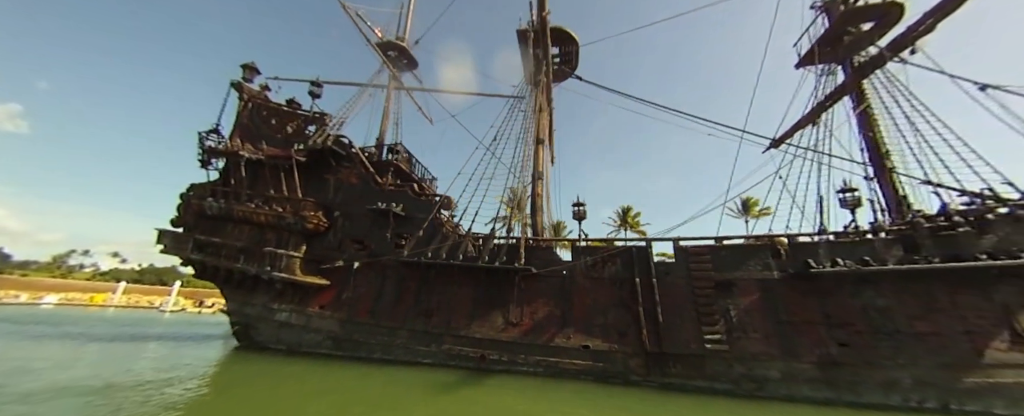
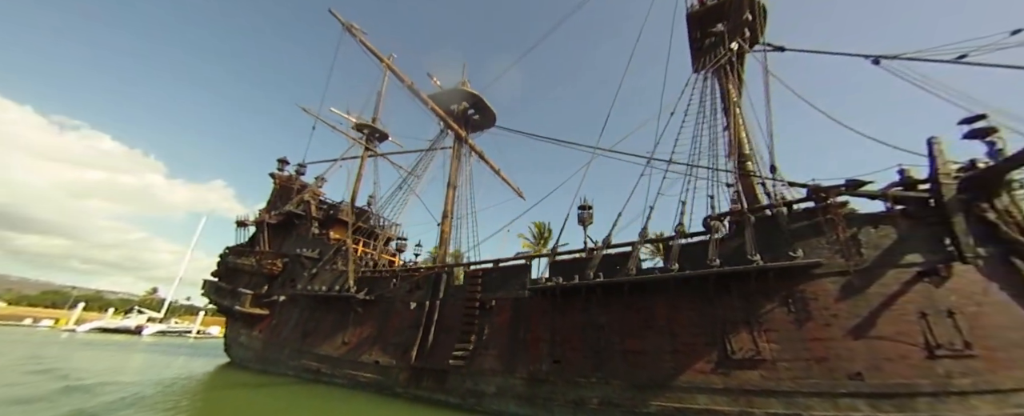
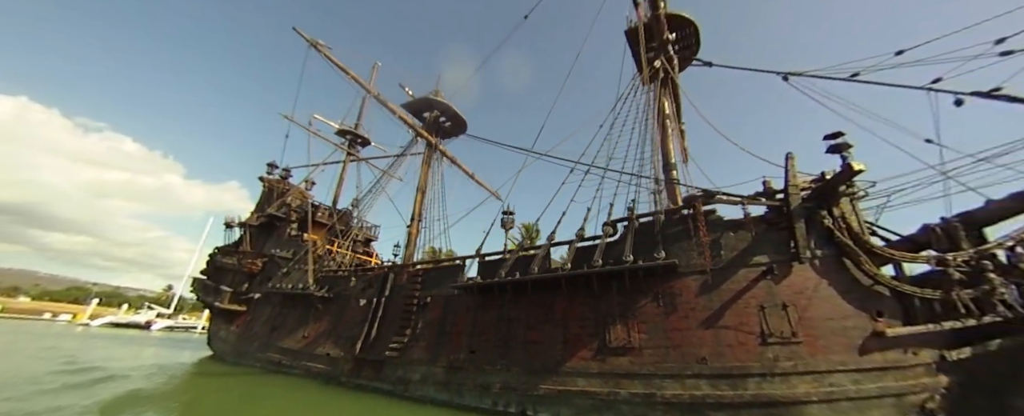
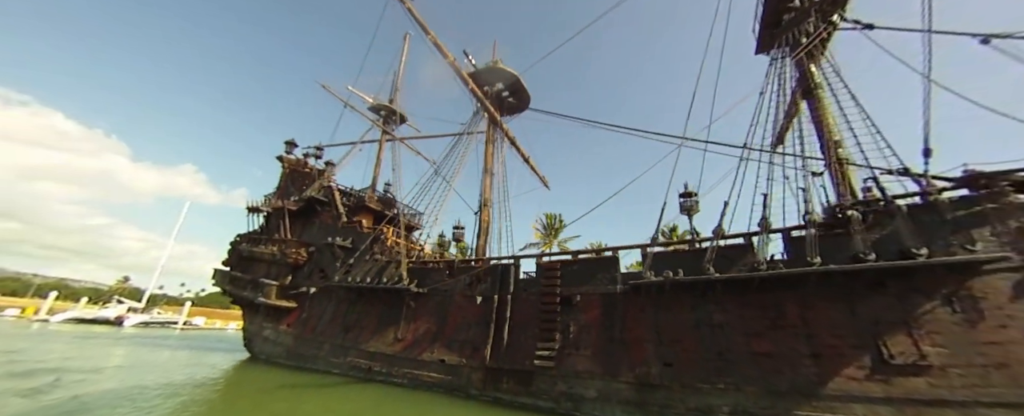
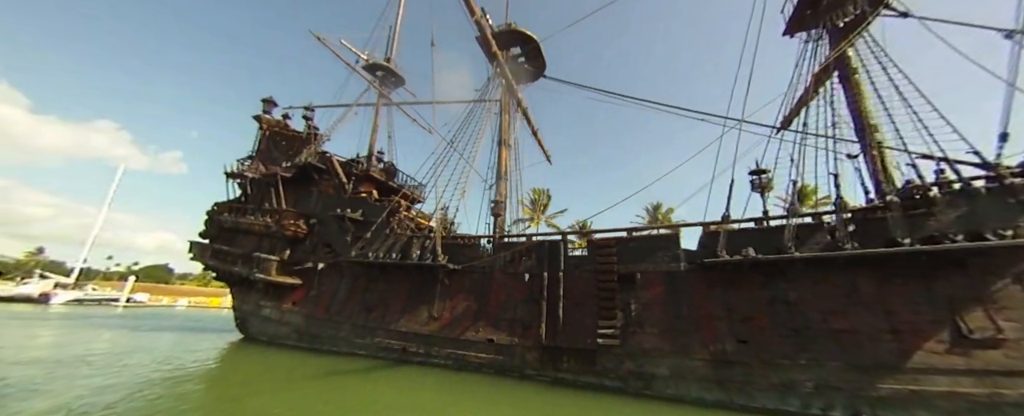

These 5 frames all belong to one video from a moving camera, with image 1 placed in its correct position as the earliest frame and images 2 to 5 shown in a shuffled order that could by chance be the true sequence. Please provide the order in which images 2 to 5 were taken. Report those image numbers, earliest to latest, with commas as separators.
5, 4, 2, 3
